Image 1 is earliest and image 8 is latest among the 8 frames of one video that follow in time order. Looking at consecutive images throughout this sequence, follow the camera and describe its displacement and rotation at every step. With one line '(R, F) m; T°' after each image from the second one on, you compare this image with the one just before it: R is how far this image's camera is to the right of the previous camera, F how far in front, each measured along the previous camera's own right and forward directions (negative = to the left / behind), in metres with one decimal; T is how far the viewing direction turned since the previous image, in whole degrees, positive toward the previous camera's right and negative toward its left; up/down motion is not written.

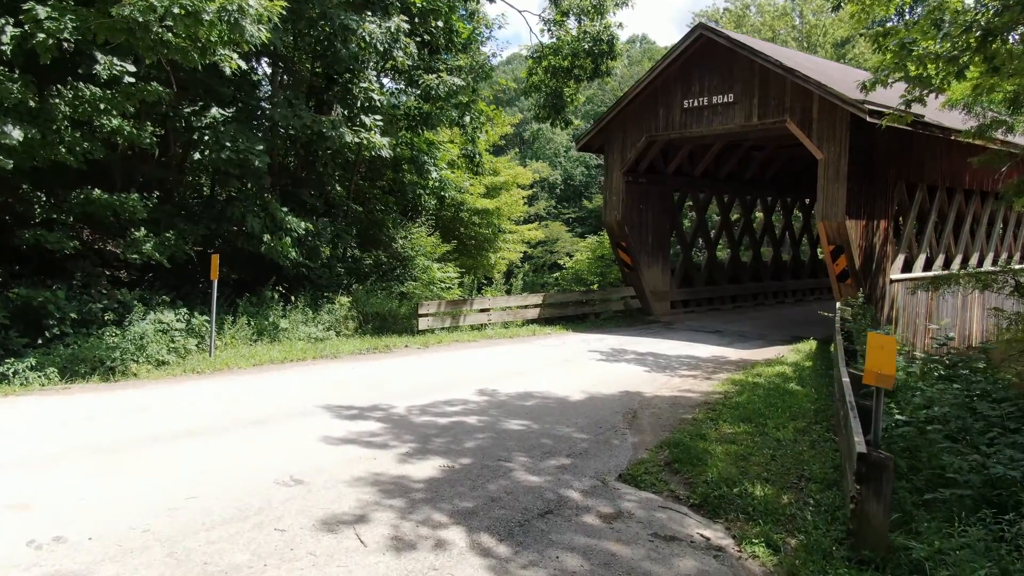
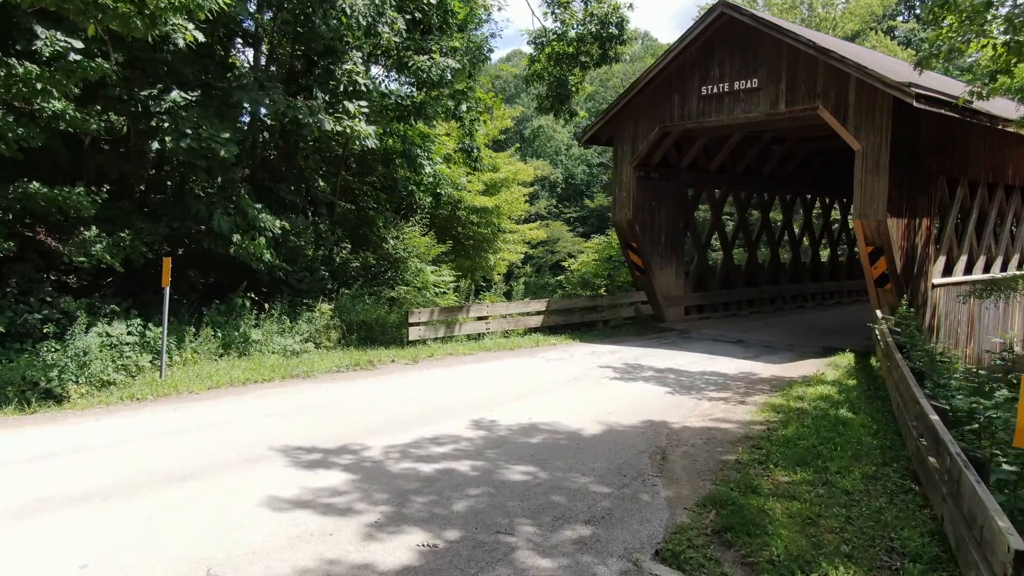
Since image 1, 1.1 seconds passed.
(0.0, +1.1) m; 0°
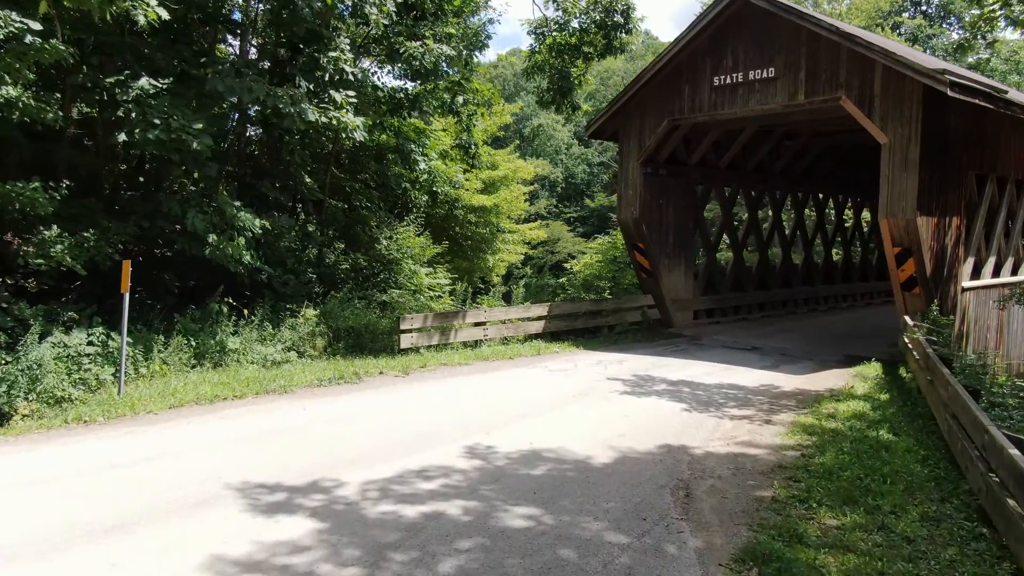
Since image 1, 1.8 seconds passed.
(0.0, +0.7) m; 0°
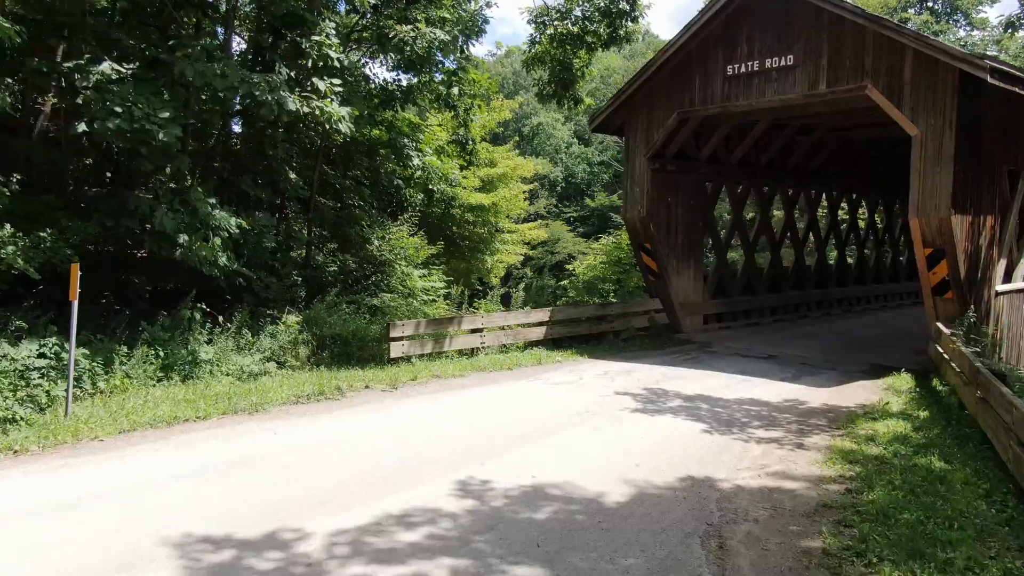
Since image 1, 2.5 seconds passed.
(0.0, +0.7) m; 0°
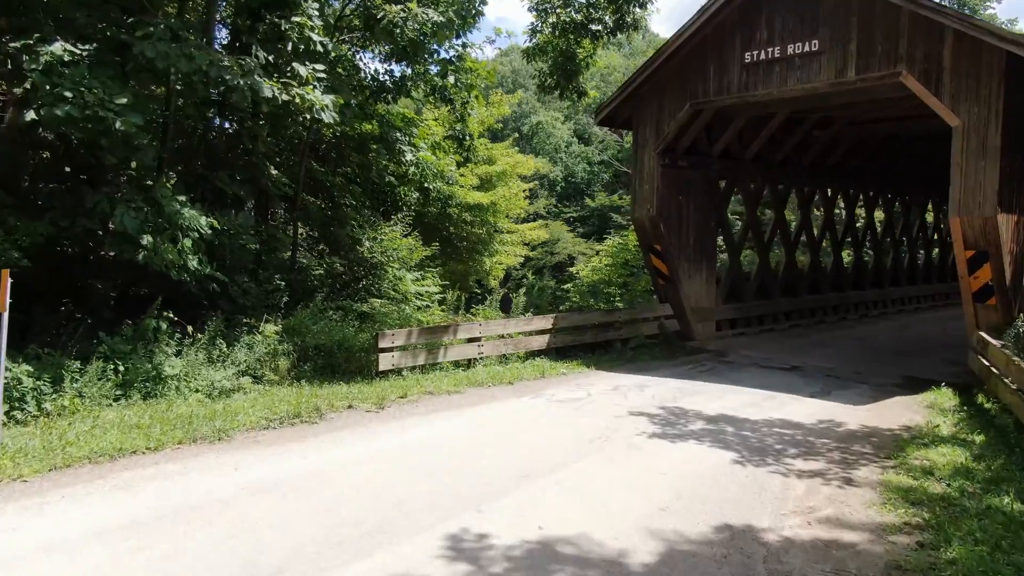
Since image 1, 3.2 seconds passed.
(0.0, +0.7) m; 0°
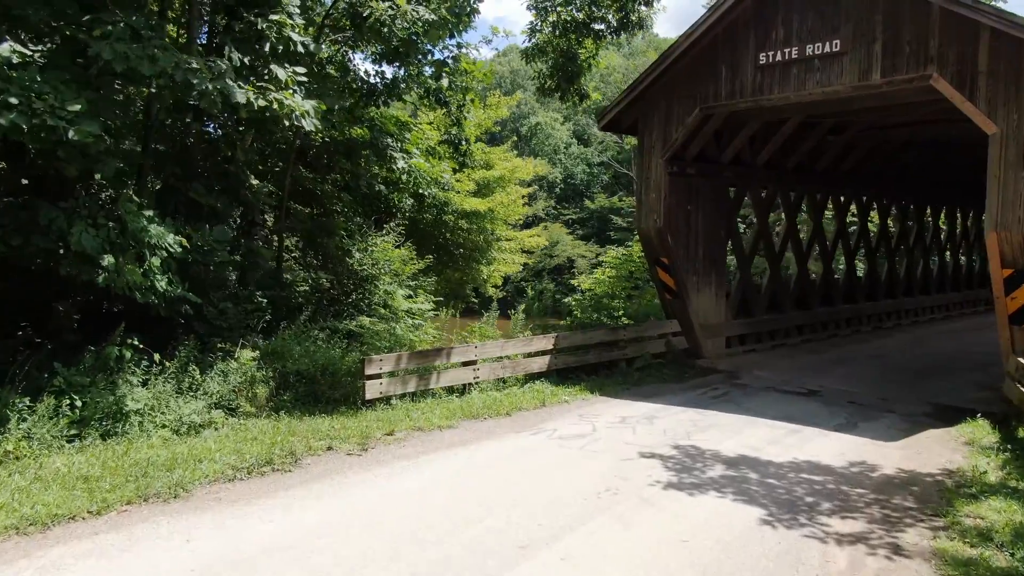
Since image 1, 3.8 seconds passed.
(0.0, +0.6) m; 0°
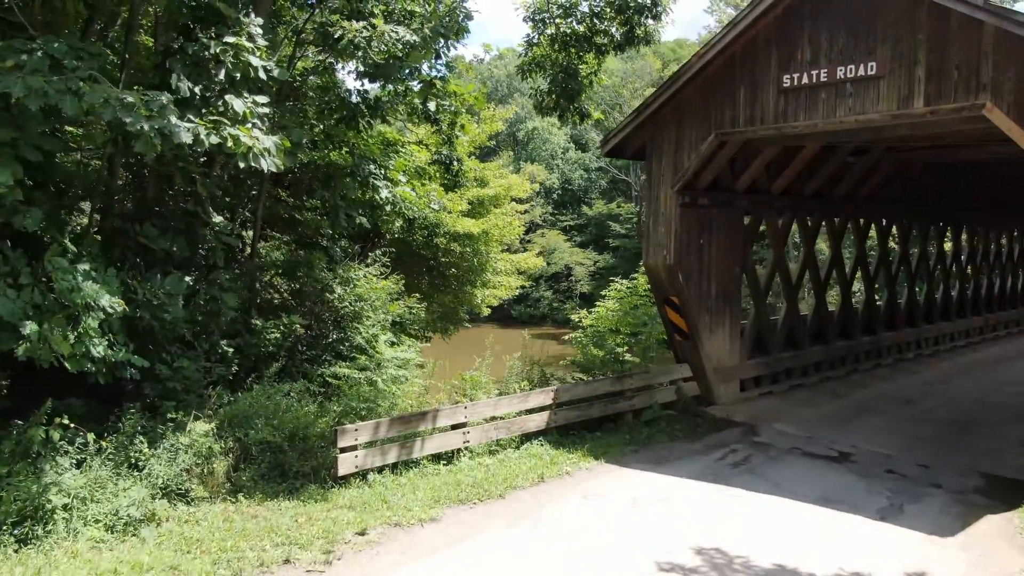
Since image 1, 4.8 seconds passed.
(0.0, +0.9) m; 0°
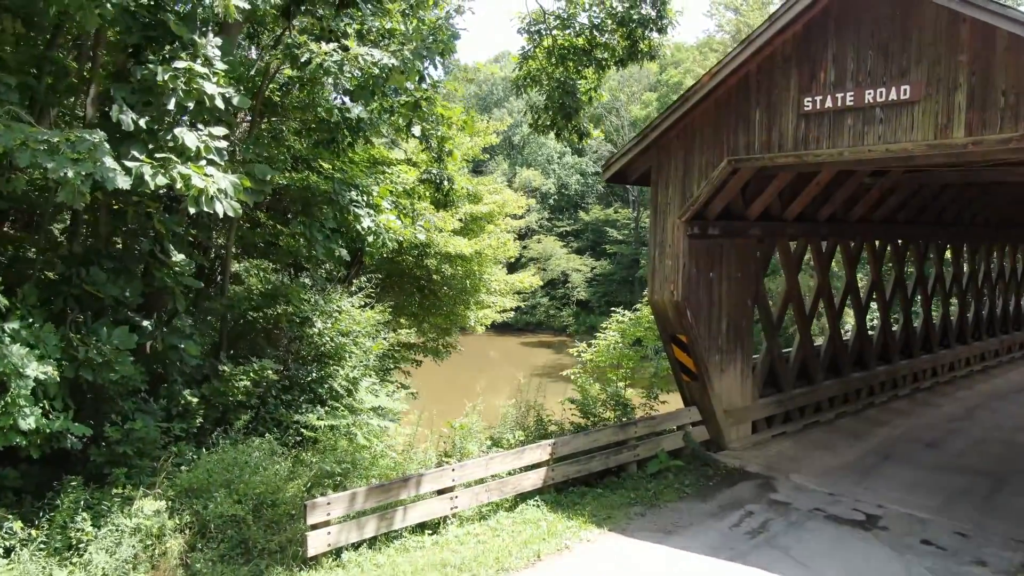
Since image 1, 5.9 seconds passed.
(0.0, +0.7) m; 0°
